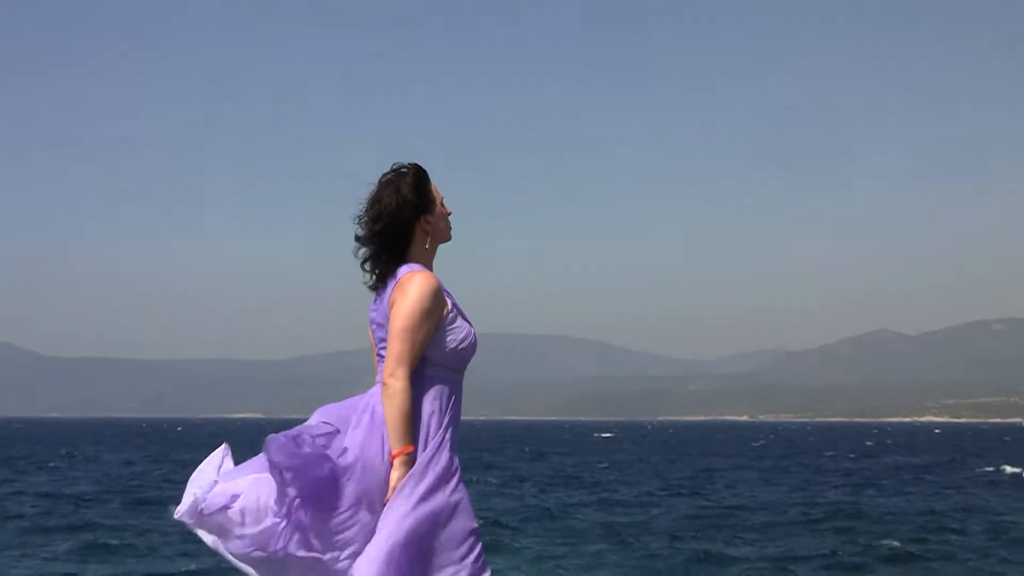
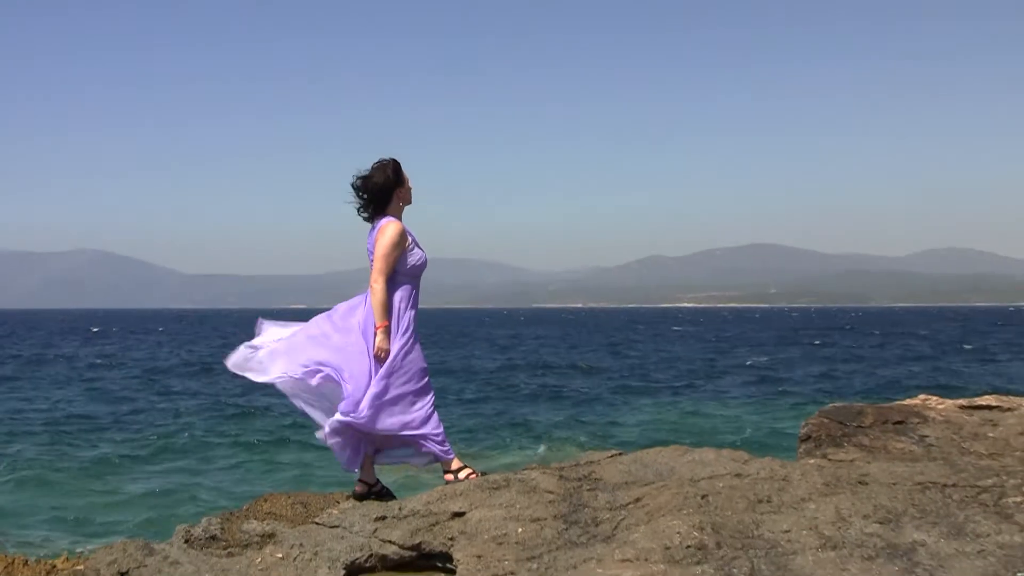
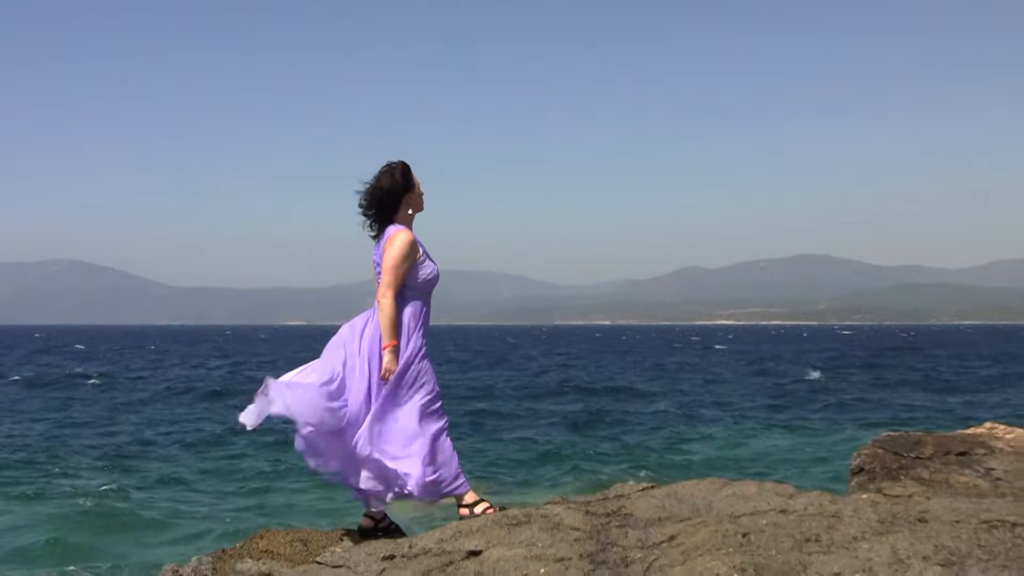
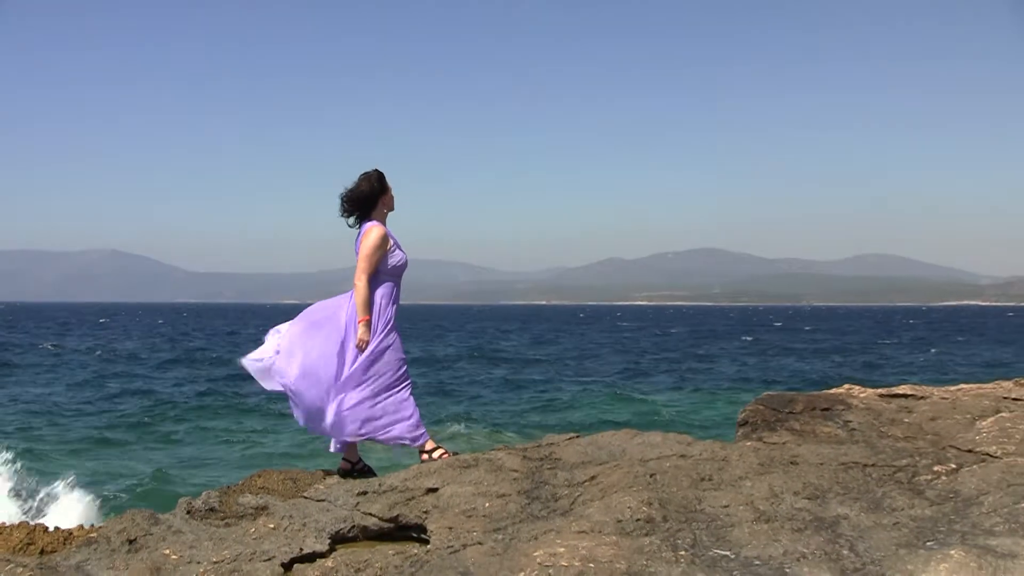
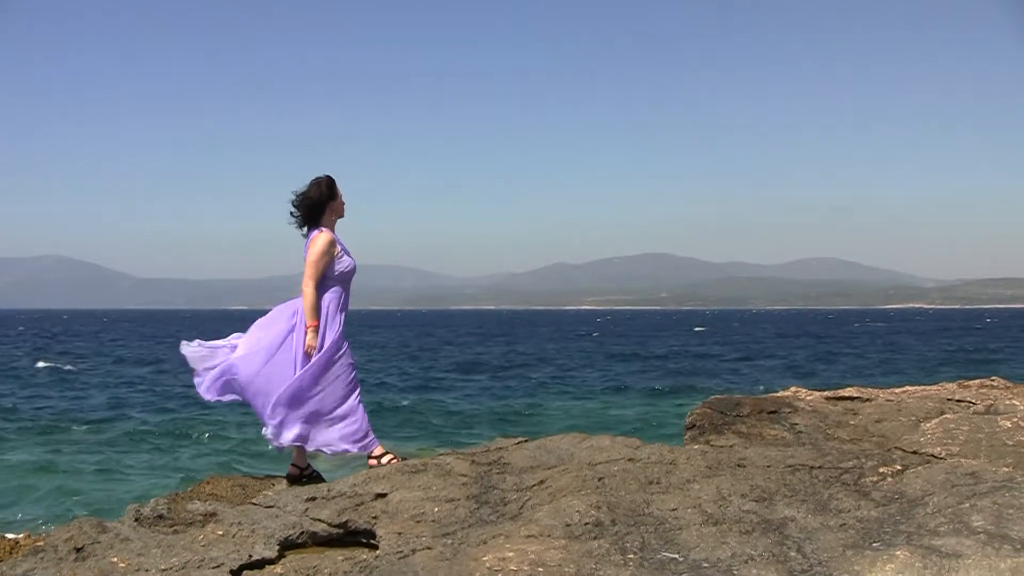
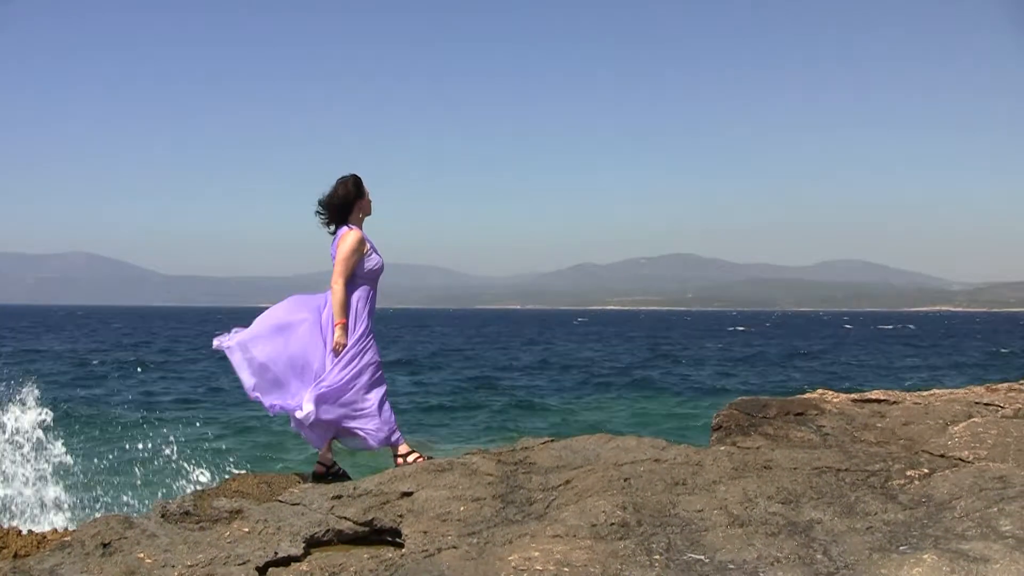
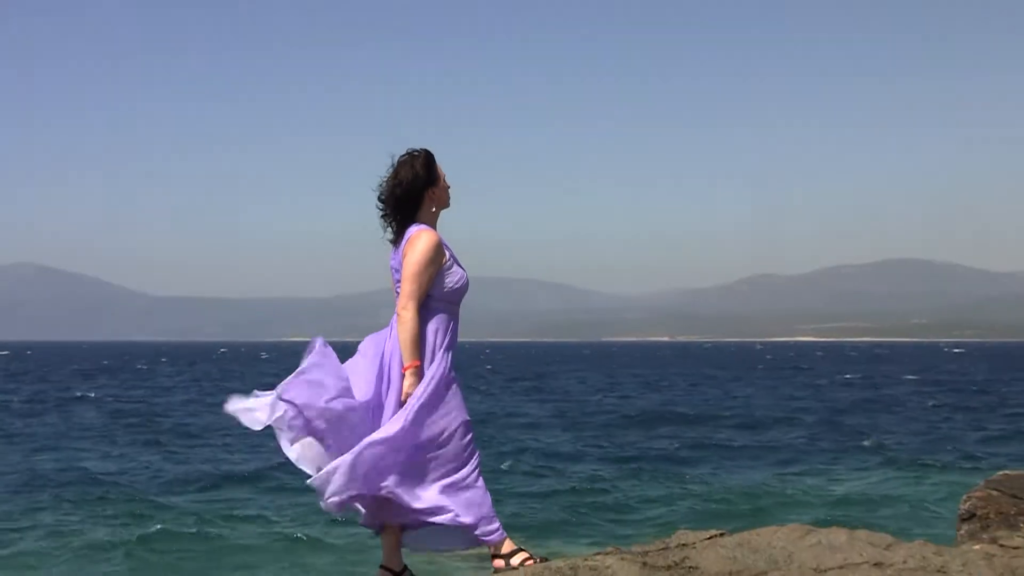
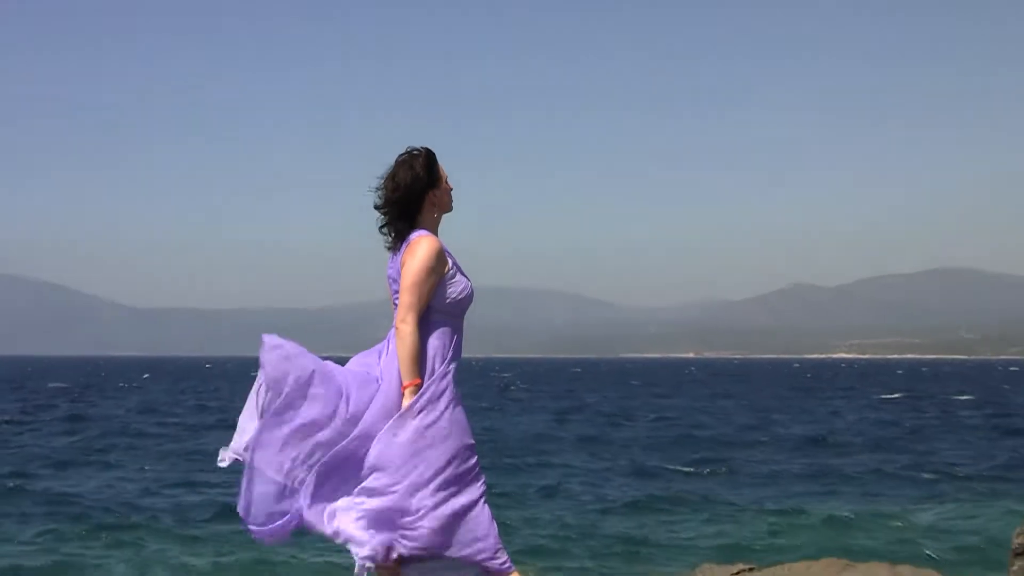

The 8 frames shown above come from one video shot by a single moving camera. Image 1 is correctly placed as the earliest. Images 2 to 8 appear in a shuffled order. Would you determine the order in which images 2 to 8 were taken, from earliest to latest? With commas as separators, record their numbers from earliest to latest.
8, 7, 3, 2, 4, 6, 5
